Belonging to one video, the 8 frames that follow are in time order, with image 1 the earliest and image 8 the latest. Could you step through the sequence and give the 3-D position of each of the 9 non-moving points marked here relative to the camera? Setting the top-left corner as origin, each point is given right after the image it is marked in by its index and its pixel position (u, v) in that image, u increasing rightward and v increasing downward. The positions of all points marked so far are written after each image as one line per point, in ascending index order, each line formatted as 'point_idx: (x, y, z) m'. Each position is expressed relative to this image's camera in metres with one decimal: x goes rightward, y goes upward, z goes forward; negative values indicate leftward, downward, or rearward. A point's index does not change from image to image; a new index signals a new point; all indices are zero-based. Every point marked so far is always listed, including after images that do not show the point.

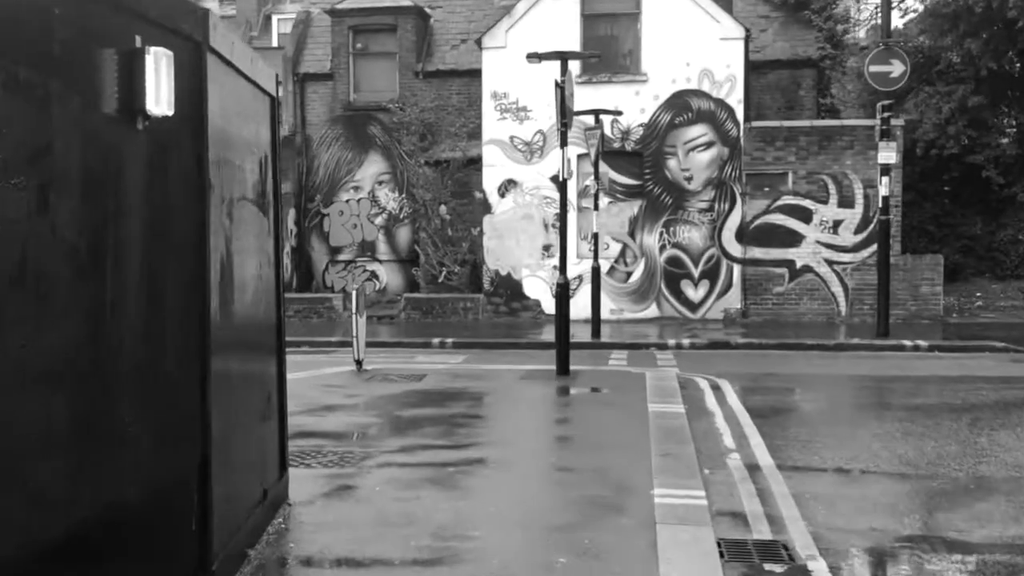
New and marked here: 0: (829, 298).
0: (+5.7, -0.2, +16.4) m
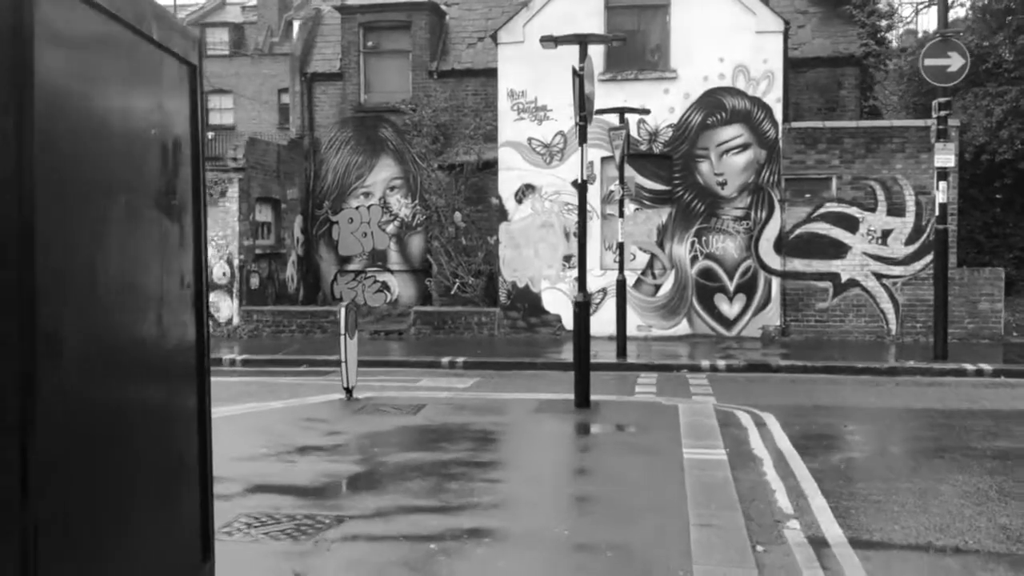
0: (+6.0, -0.4, +15.0) m
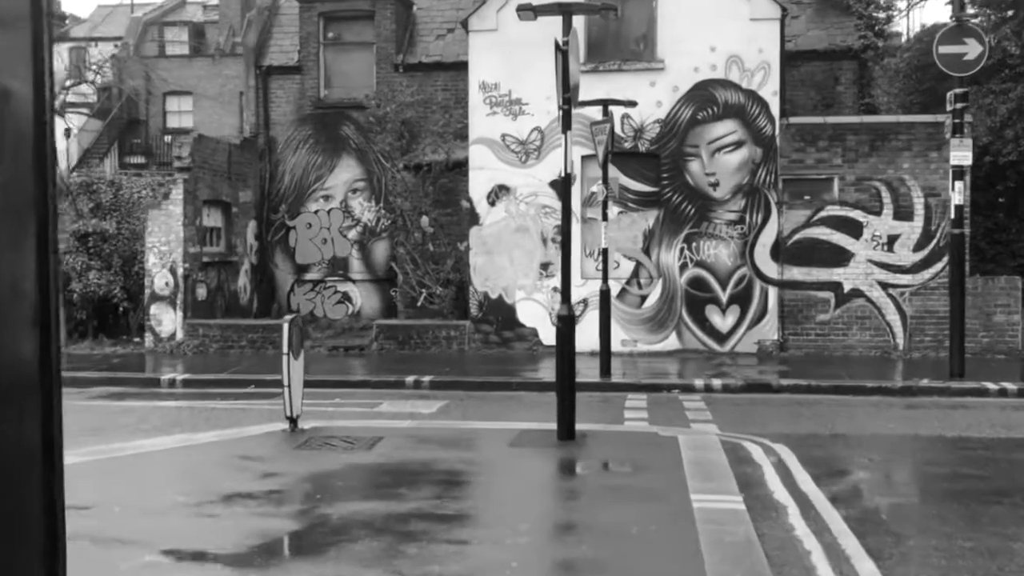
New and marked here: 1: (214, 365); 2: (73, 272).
0: (+5.6, -0.6, +13.7) m
1: (-4.6, -1.2, +13.9) m
2: (-7.6, +0.3, +15.8) m
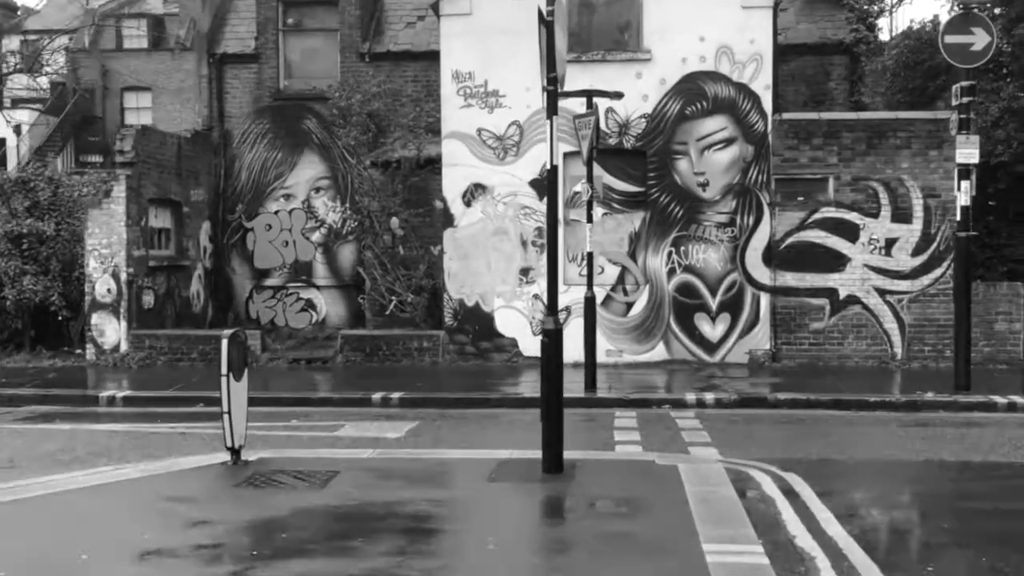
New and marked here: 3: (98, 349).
0: (+5.2, -0.7, +13.0) m
1: (-4.9, -1.3, +12.8) m
2: (-8.0, +0.2, +14.6) m
3: (-6.6, -1.0, +14.5) m
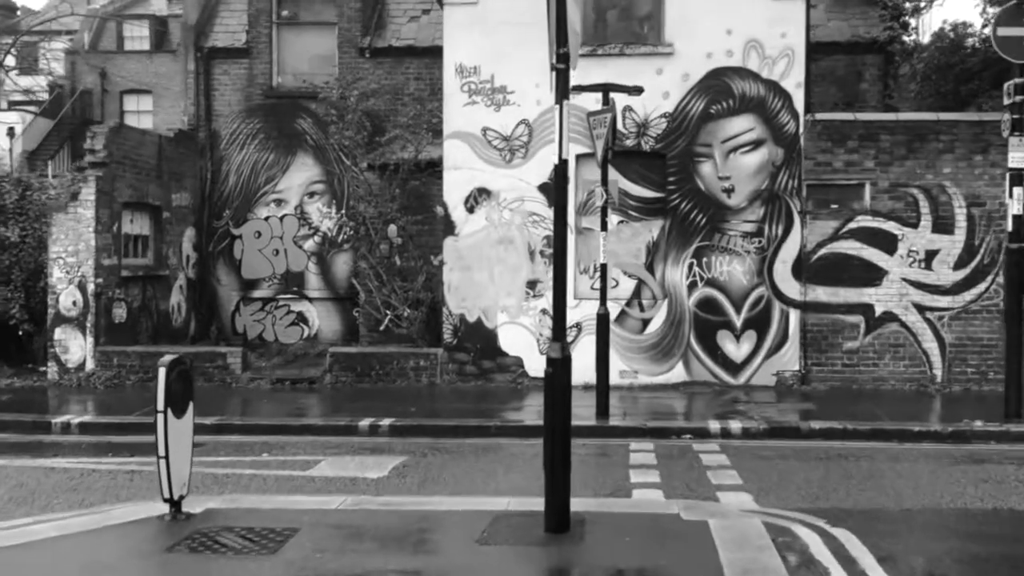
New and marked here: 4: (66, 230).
0: (+5.3, -0.9, +11.9) m
1: (-4.8, -1.5, +11.8) m
2: (-7.9, 0.0, +13.6) m
3: (-6.5, -1.1, +13.4) m
4: (-6.3, +0.8, +13.3) m
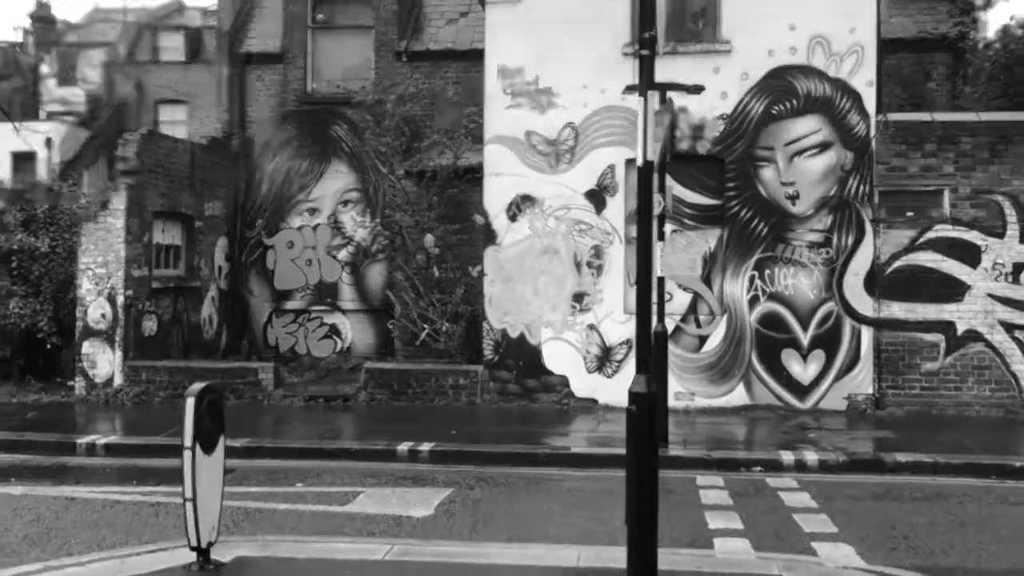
0: (+5.9, -1.1, +10.8) m
1: (-4.3, -1.6, +11.1) m
2: (-7.3, -0.2, +13.0) m
3: (-5.9, -1.3, +12.8) m
4: (-5.7, +0.7, +12.7) m
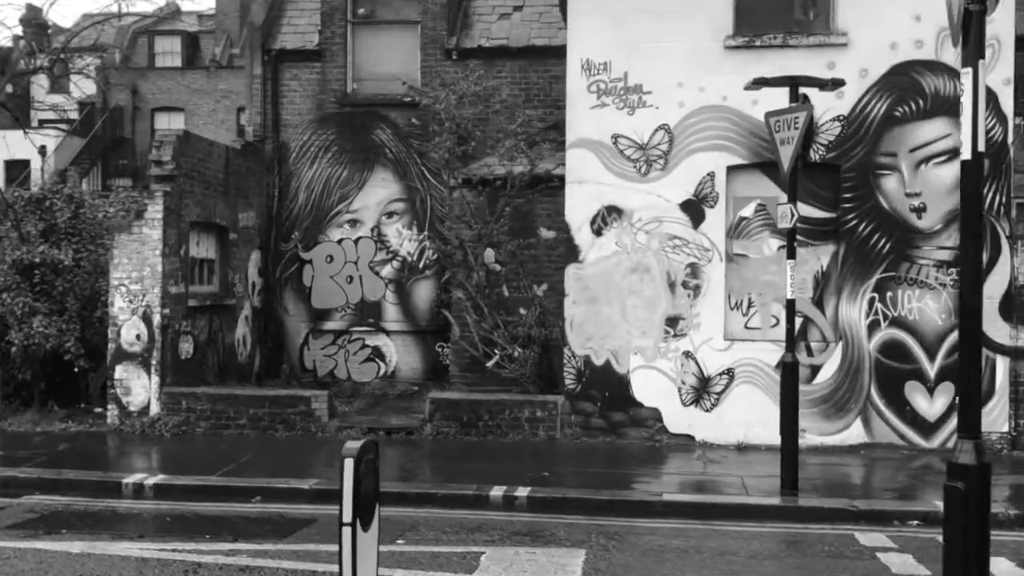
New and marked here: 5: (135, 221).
0: (+6.8, -1.4, +9.5) m
1: (-3.3, -1.8, +9.7) m
2: (-6.3, -0.4, +11.6) m
3: (-4.9, -1.5, +11.3) m
4: (-4.7, +0.4, +11.3) m
5: (-4.7, +0.8, +11.3) m
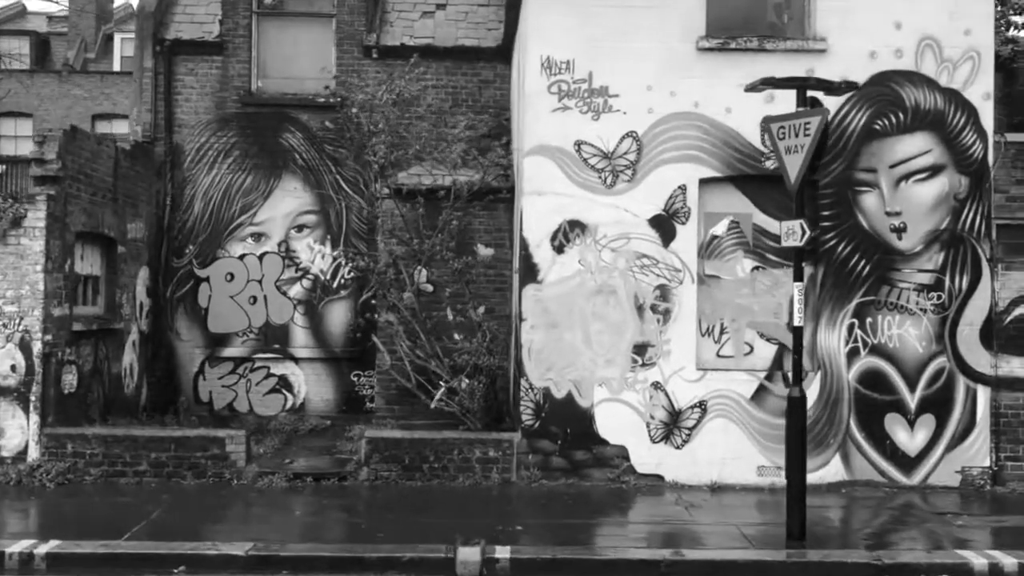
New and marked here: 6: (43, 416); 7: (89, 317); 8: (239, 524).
0: (+6.4, -1.6, +9.2) m
1: (-3.7, -2.0, +7.8) m
2: (-6.9, -0.6, +9.3) m
3: (-5.5, -1.8, +9.3) m
4: (-5.3, +0.2, +9.3) m
5: (-5.2, +0.6, +9.4) m
6: (-4.9, -1.3, +9.4) m
7: (-4.9, -0.3, +10.4) m
8: (-2.1, -2.0, +7.8) m
